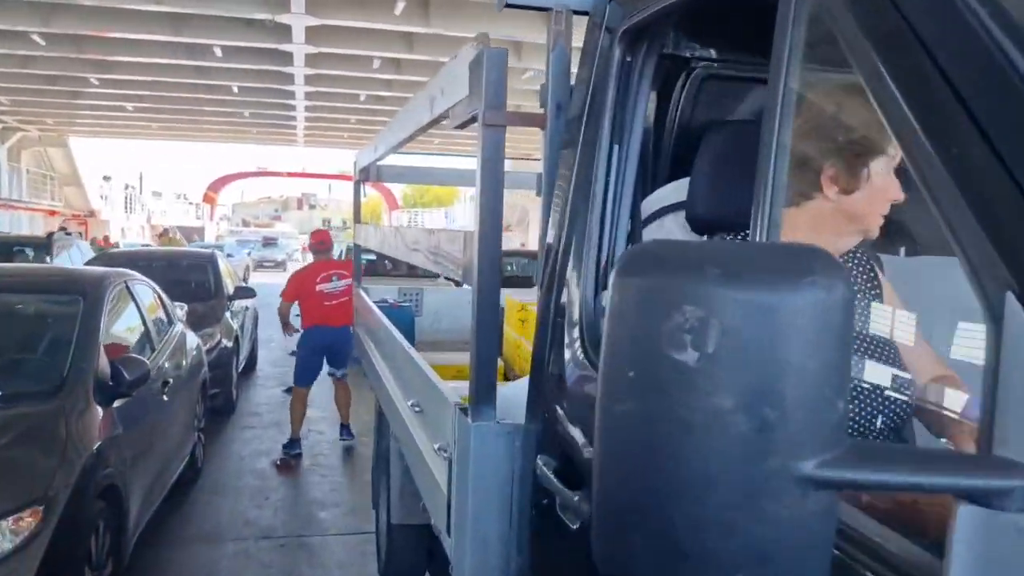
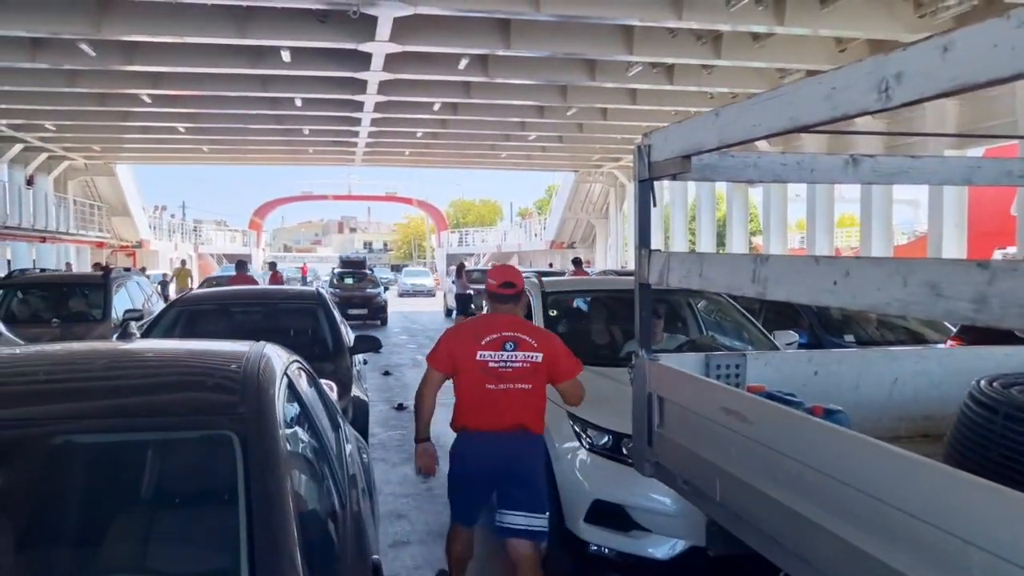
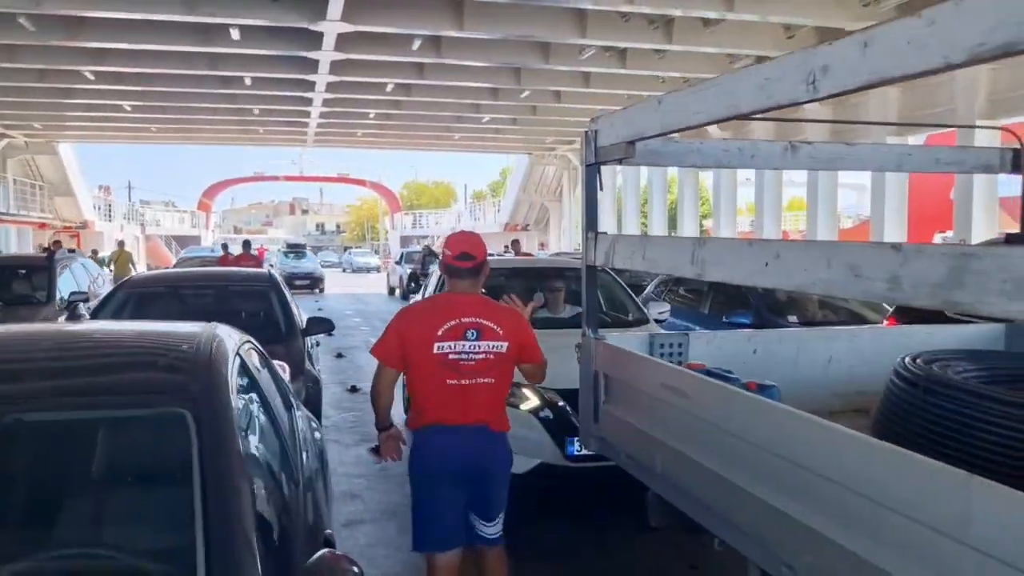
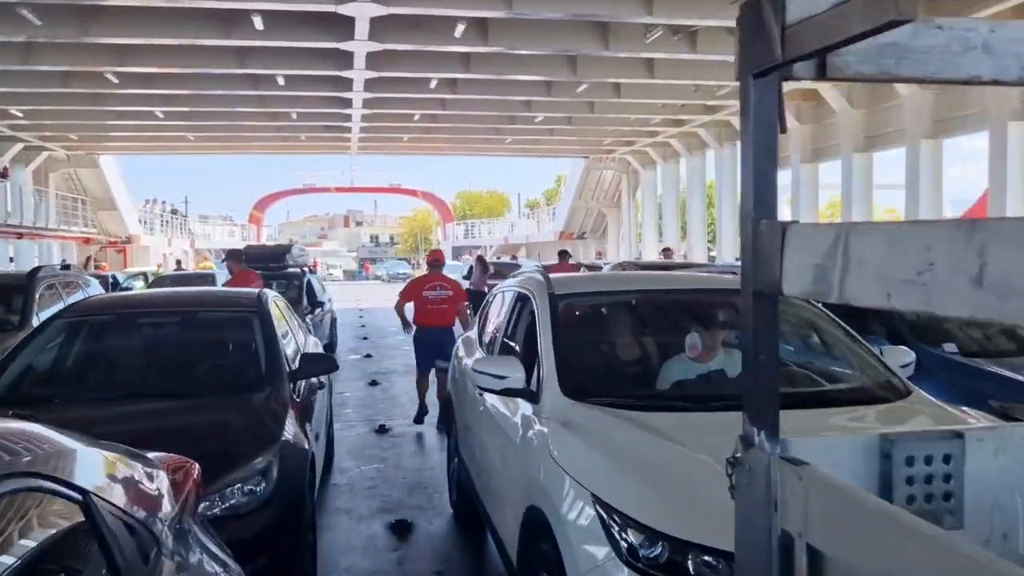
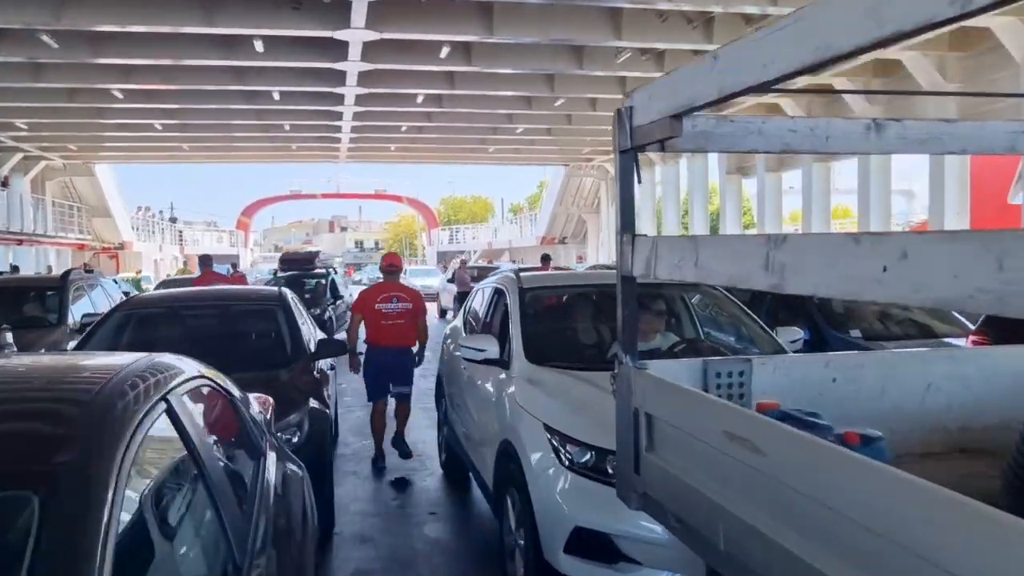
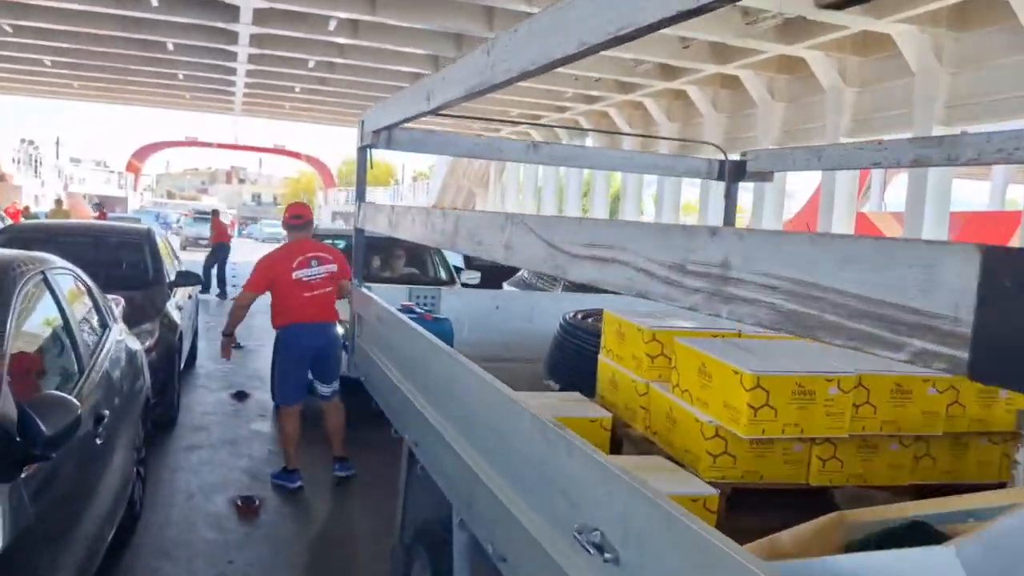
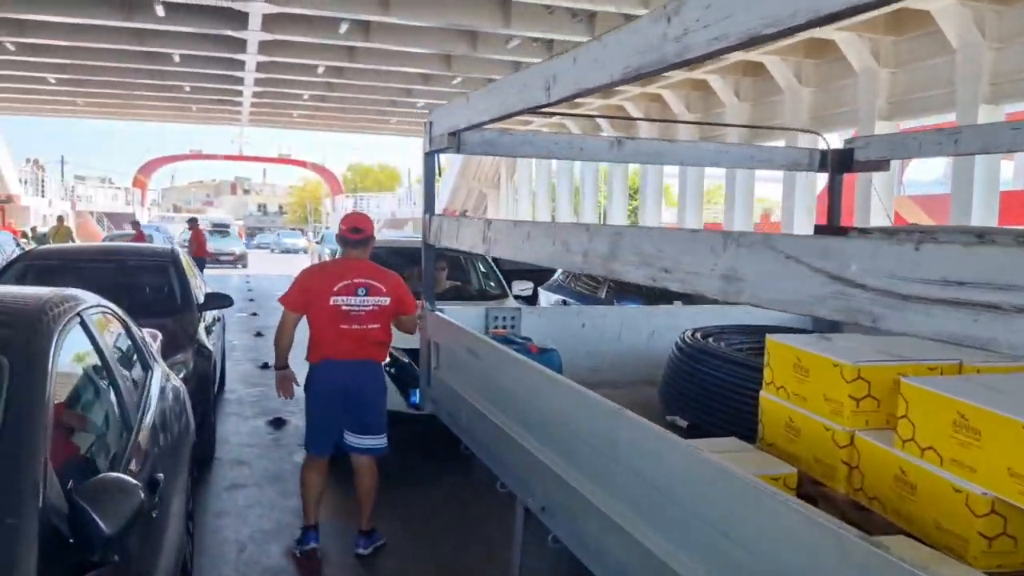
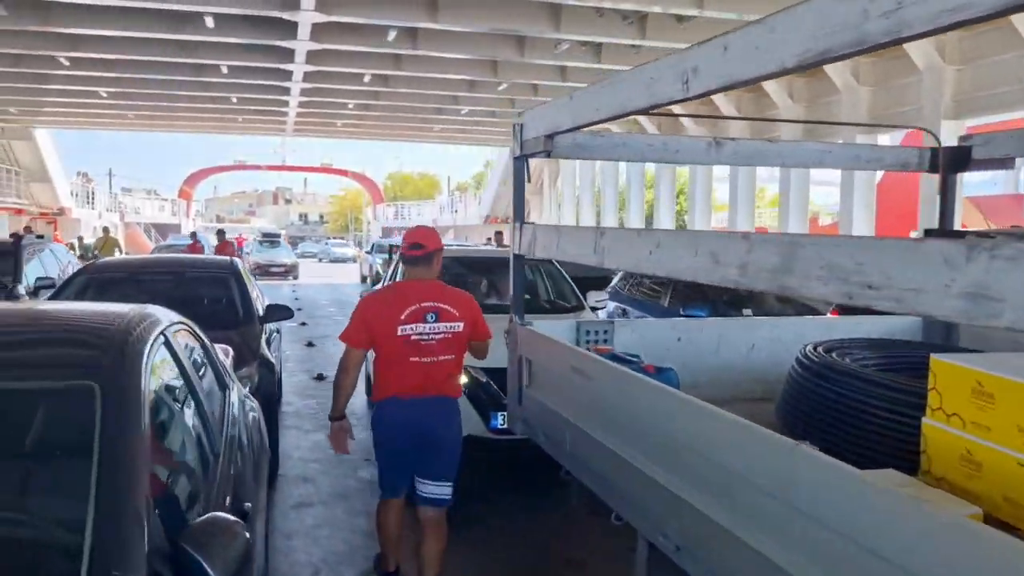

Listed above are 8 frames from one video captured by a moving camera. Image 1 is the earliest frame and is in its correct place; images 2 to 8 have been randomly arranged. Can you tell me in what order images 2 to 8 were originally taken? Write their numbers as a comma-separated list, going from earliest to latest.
6, 7, 8, 3, 2, 5, 4
